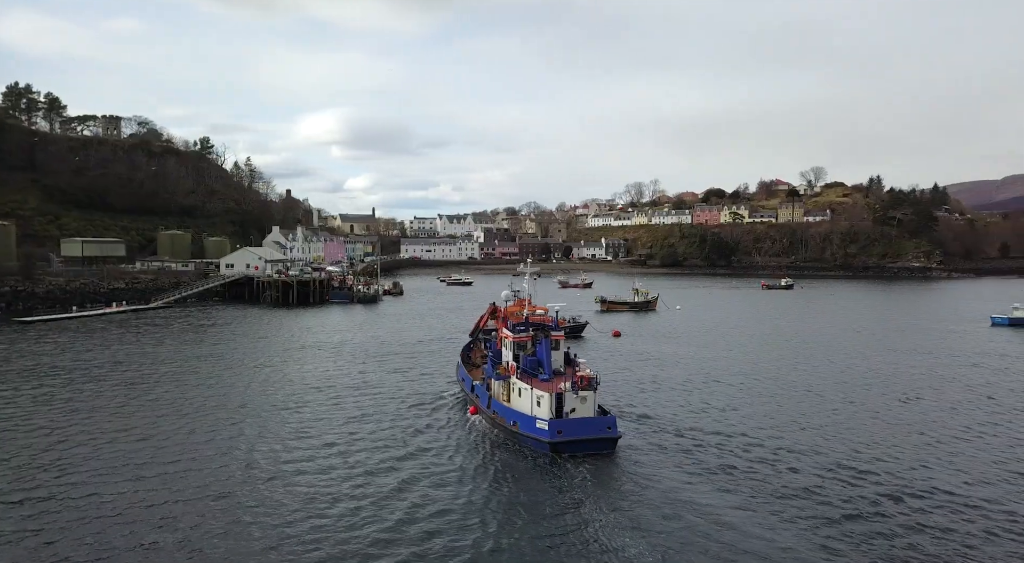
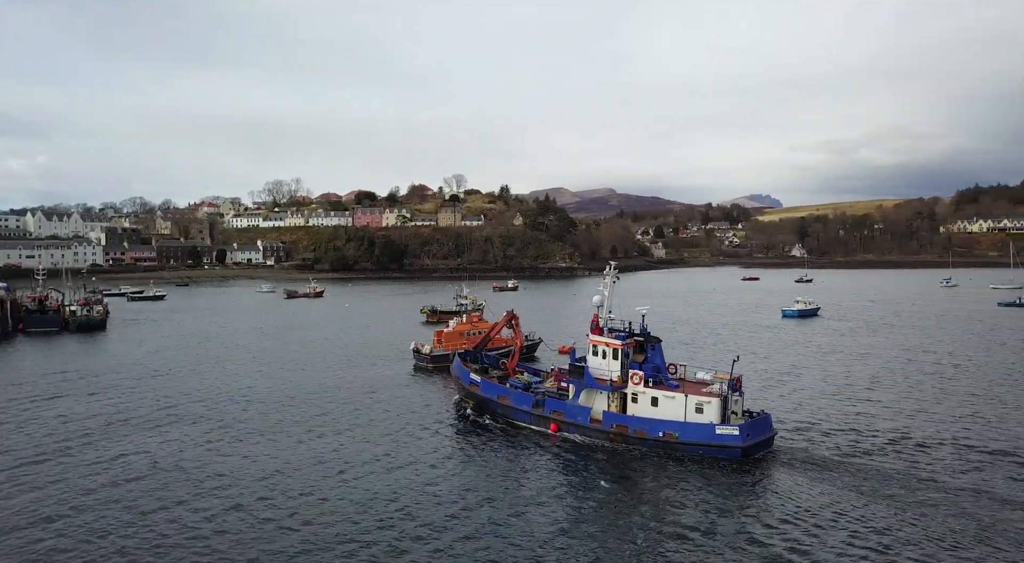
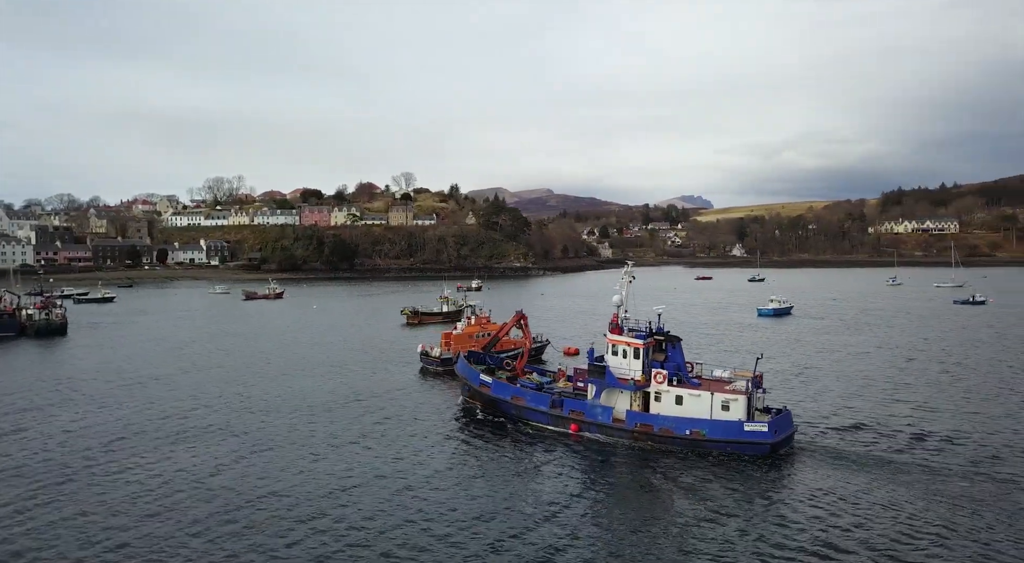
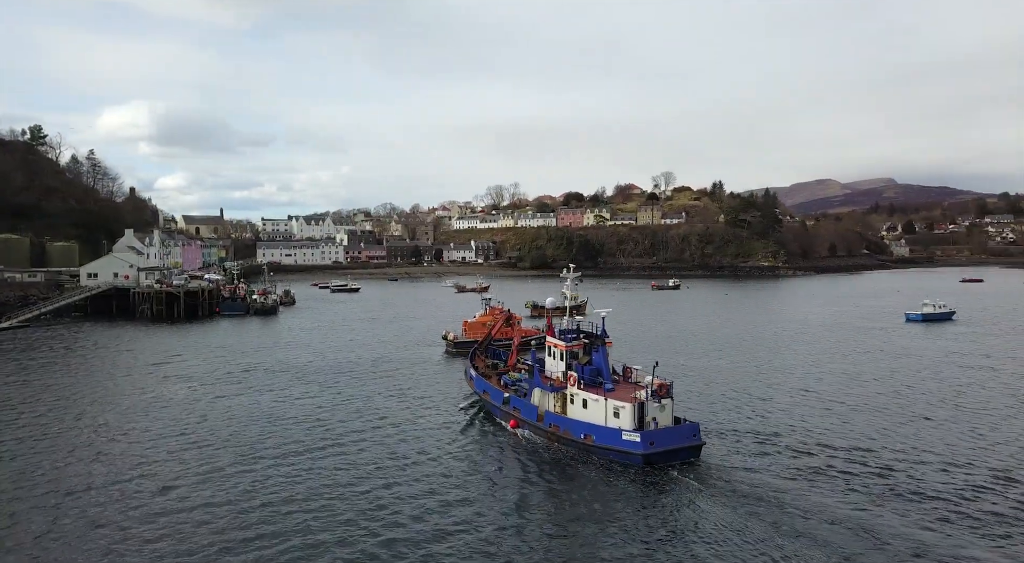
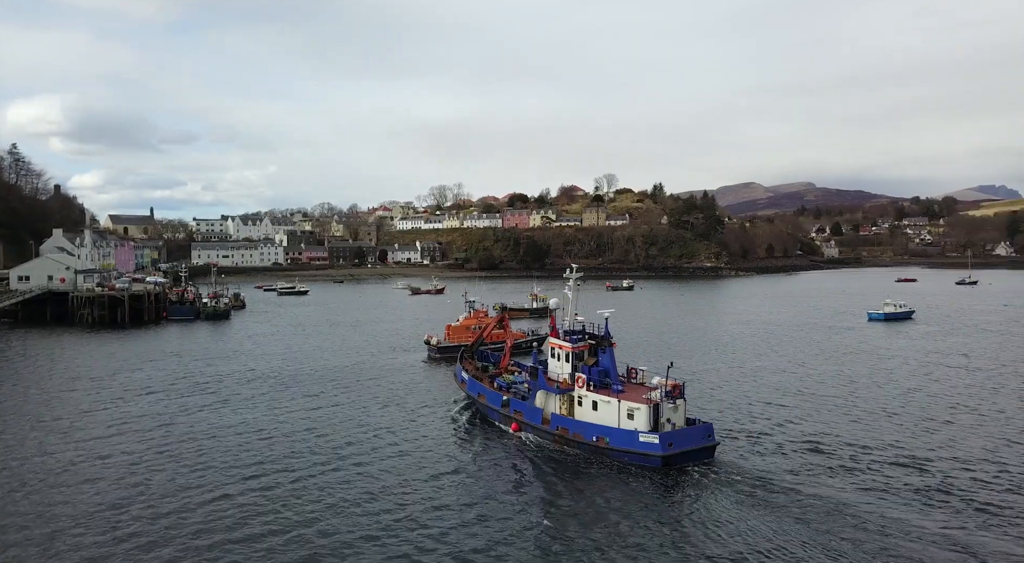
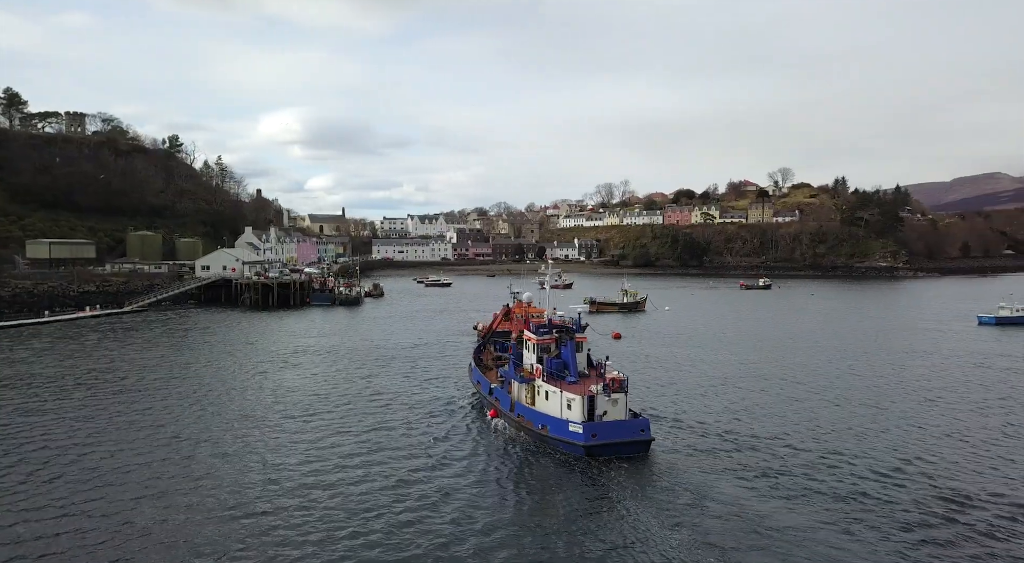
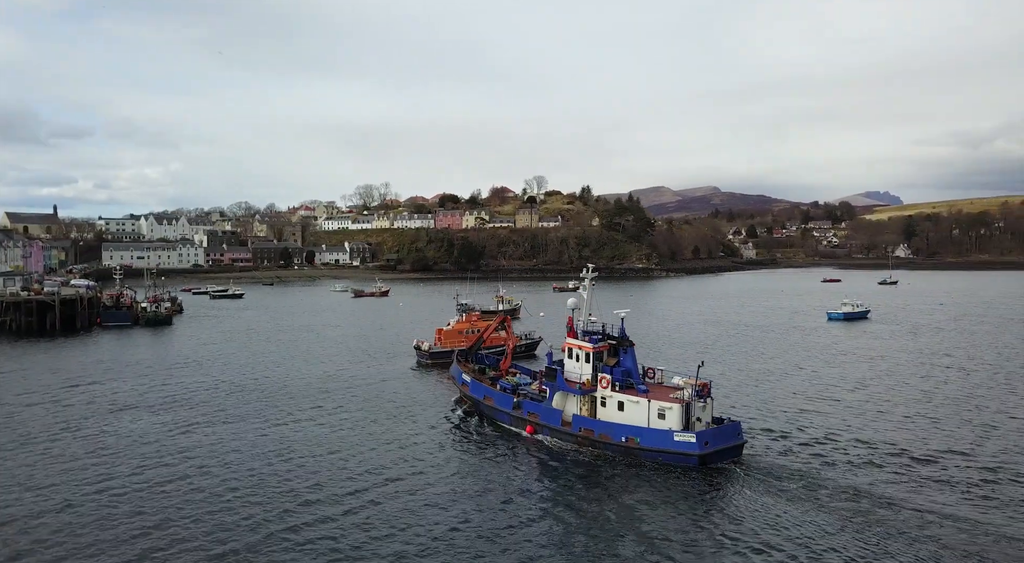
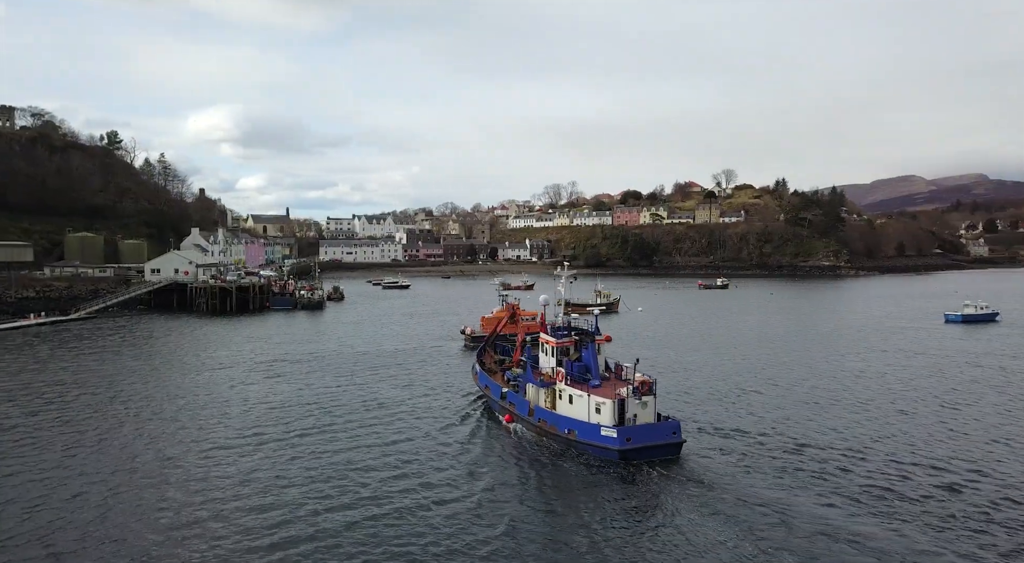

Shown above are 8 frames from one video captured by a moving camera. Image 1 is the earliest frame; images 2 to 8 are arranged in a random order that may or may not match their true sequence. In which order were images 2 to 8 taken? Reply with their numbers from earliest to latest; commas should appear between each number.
6, 8, 4, 5, 7, 2, 3
